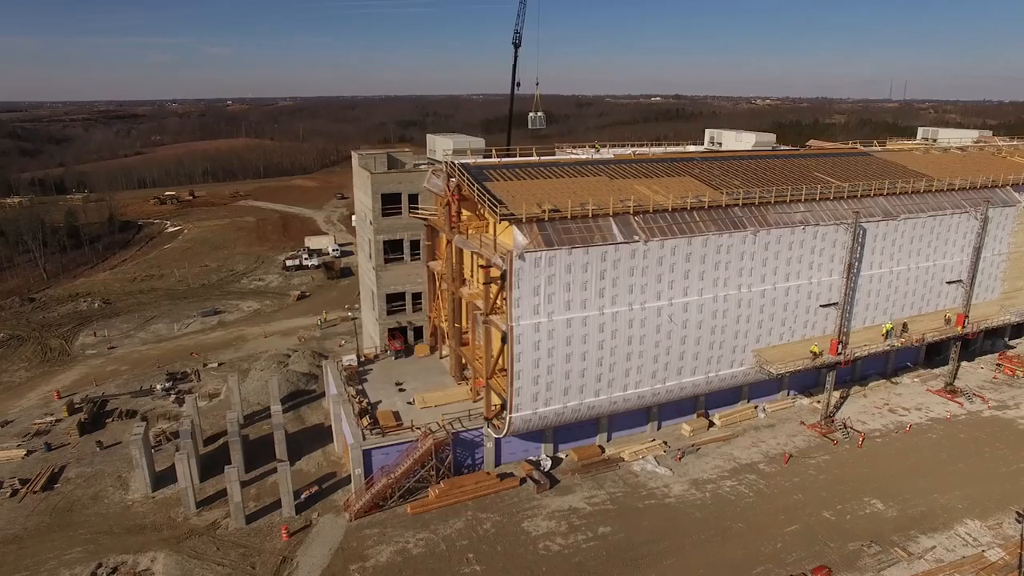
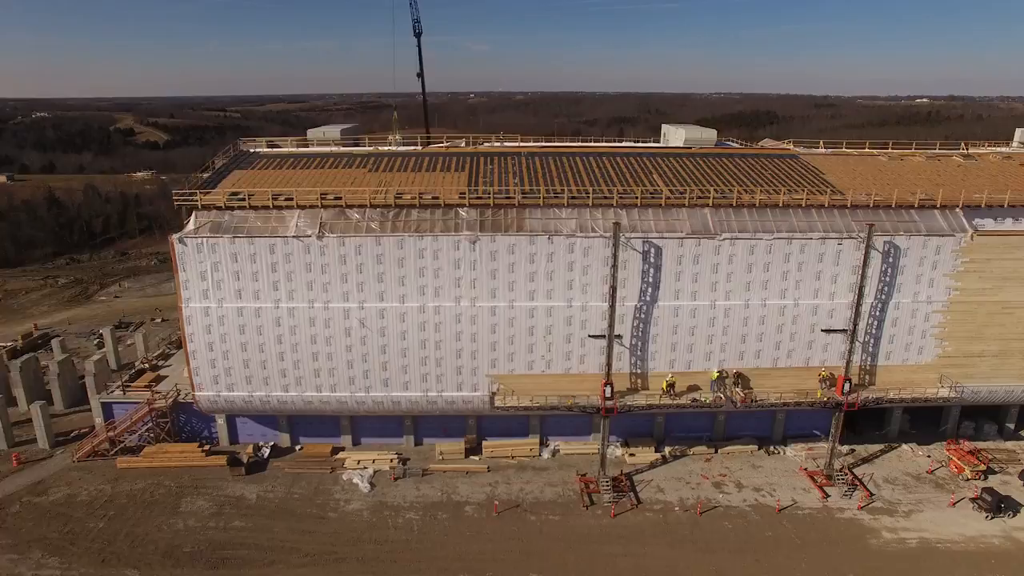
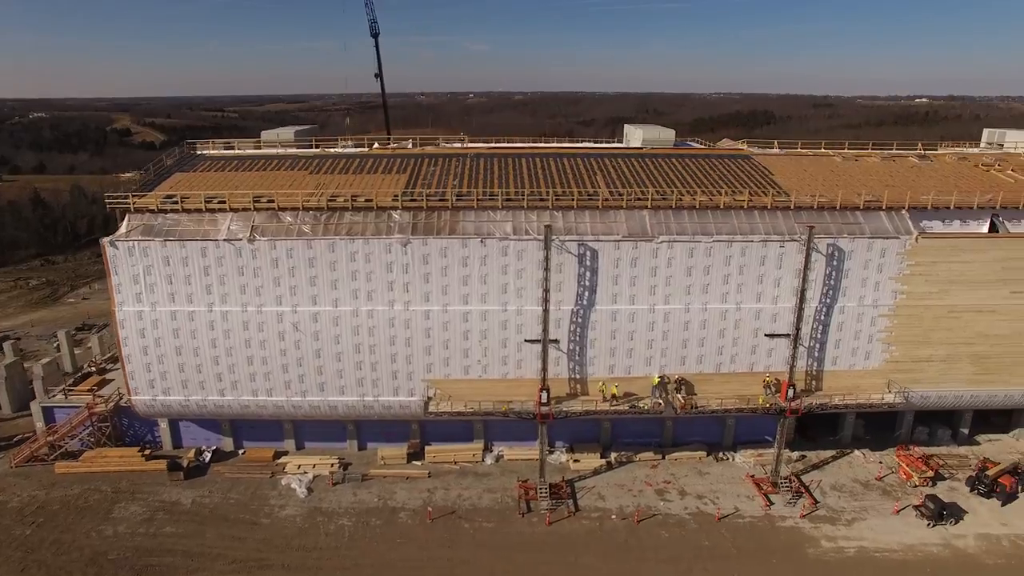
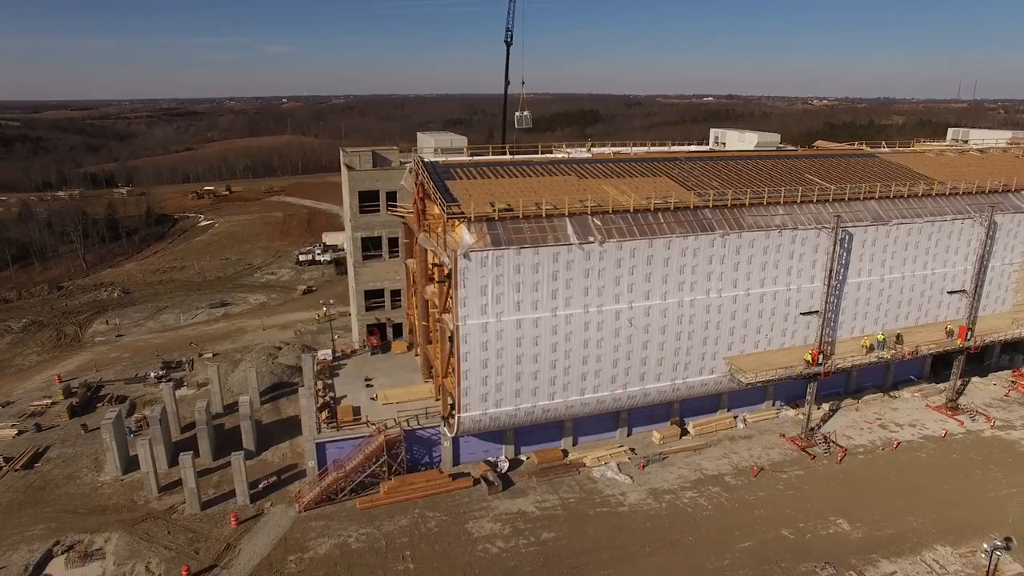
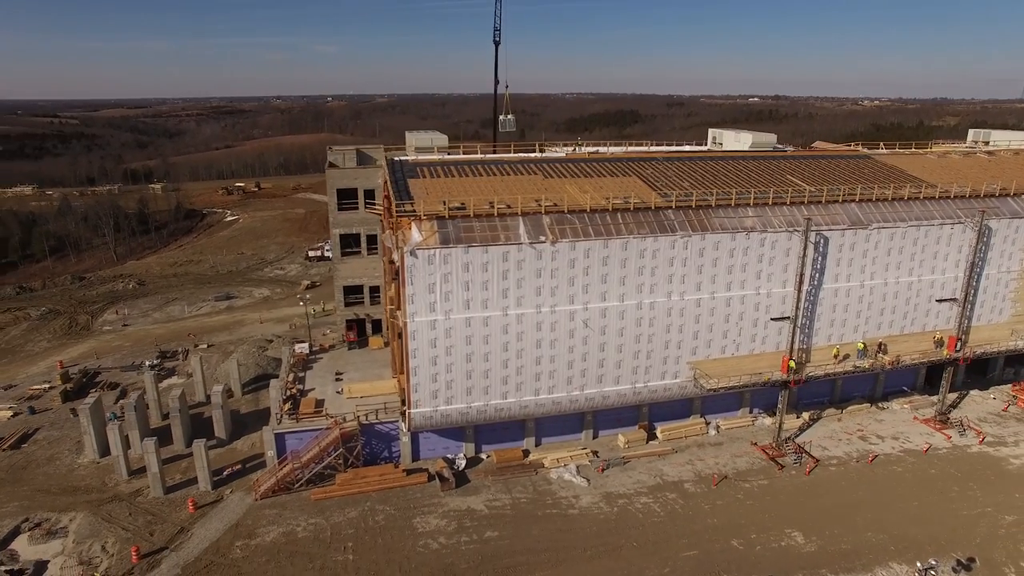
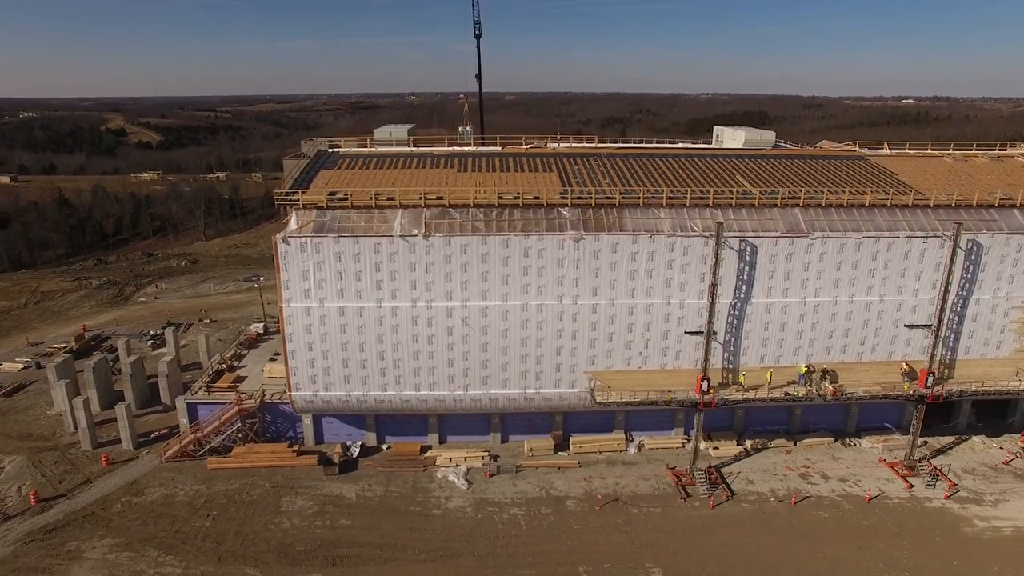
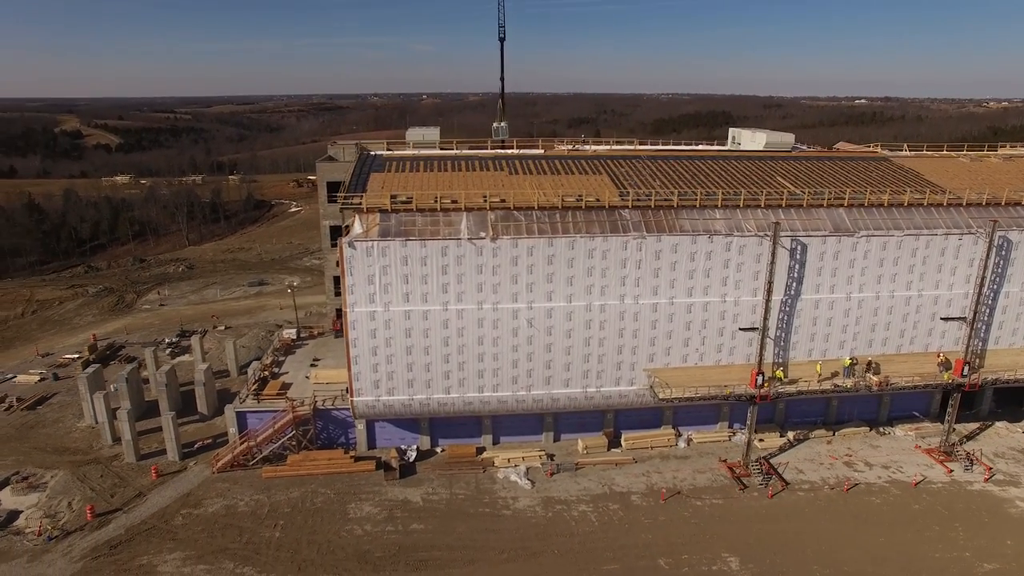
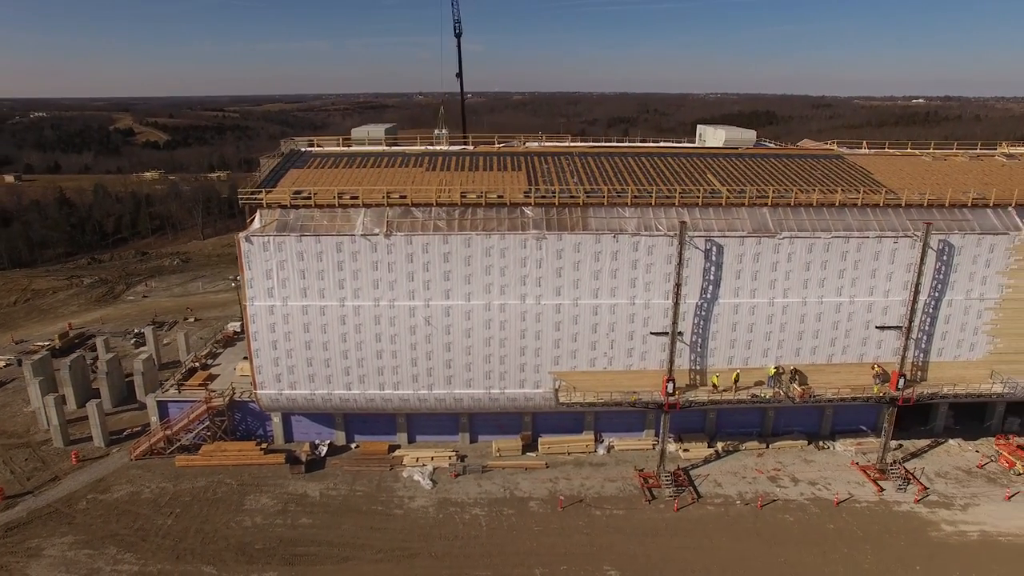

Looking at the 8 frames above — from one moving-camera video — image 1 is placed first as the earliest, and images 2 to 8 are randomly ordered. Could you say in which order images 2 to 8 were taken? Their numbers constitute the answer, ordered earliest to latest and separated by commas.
4, 5, 7, 6, 8, 2, 3
